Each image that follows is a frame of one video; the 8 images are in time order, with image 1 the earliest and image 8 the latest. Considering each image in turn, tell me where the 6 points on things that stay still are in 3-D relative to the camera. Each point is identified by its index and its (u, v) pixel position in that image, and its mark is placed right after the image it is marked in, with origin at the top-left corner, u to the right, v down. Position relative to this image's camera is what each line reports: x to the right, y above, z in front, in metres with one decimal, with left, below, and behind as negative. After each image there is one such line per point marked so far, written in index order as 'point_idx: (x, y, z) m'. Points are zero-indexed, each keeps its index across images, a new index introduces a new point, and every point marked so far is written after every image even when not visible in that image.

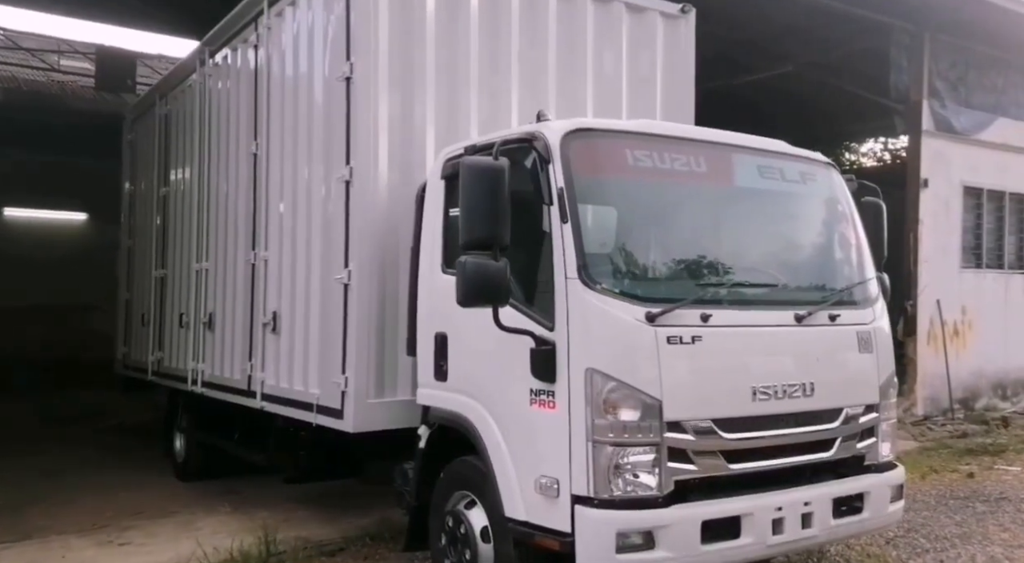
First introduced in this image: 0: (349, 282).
0: (-0.9, 0.0, +4.8) m
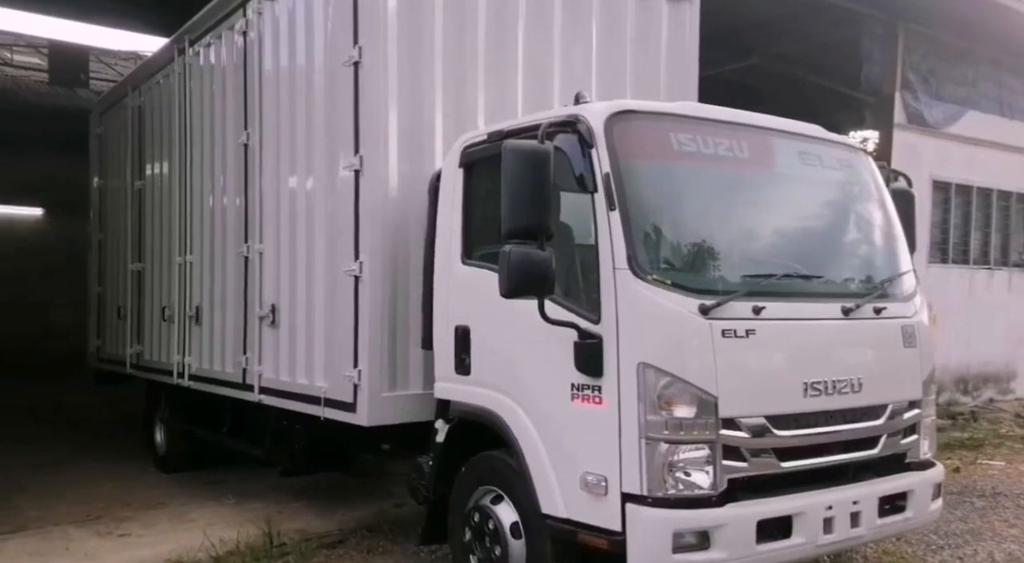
0: (-0.8, 0.0, +4.6) m
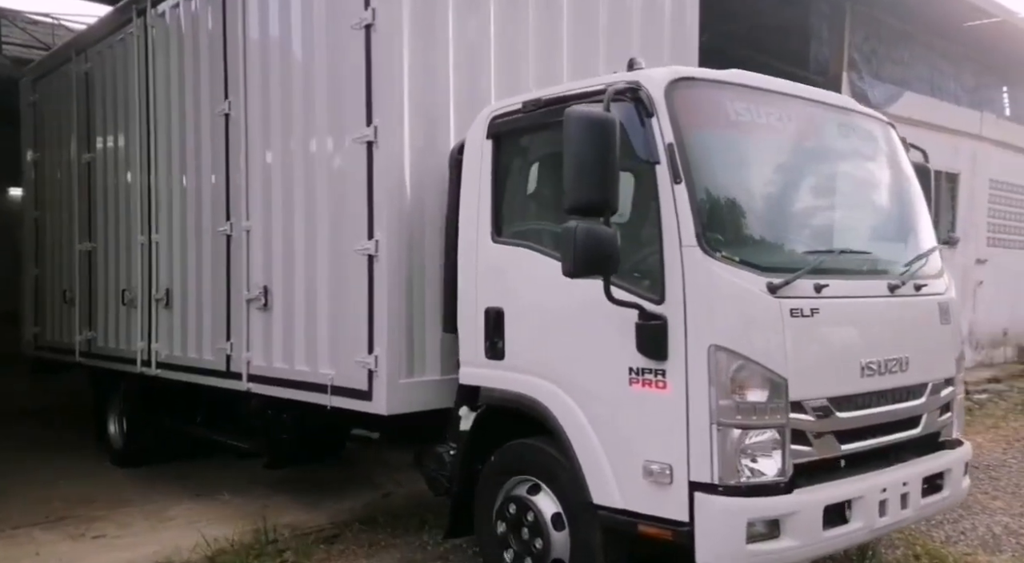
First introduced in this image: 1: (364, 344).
0: (-0.7, +0.1, +4.3) m
1: (-0.7, -0.3, +4.3) m
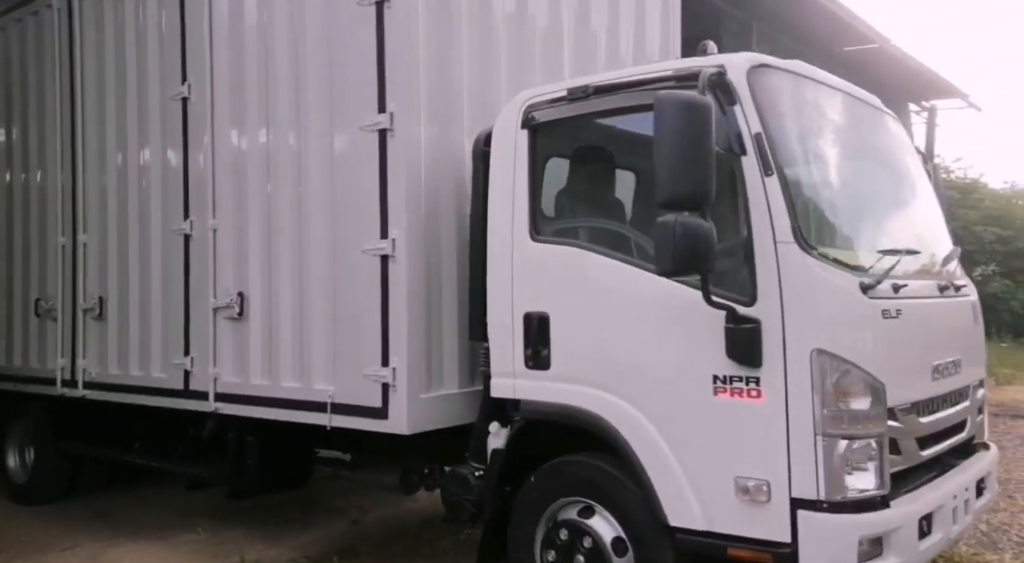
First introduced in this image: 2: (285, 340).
0: (-0.6, +0.1, +3.8) m
1: (-0.6, -0.3, +3.9) m
2: (-1.2, -0.3, +4.3) m
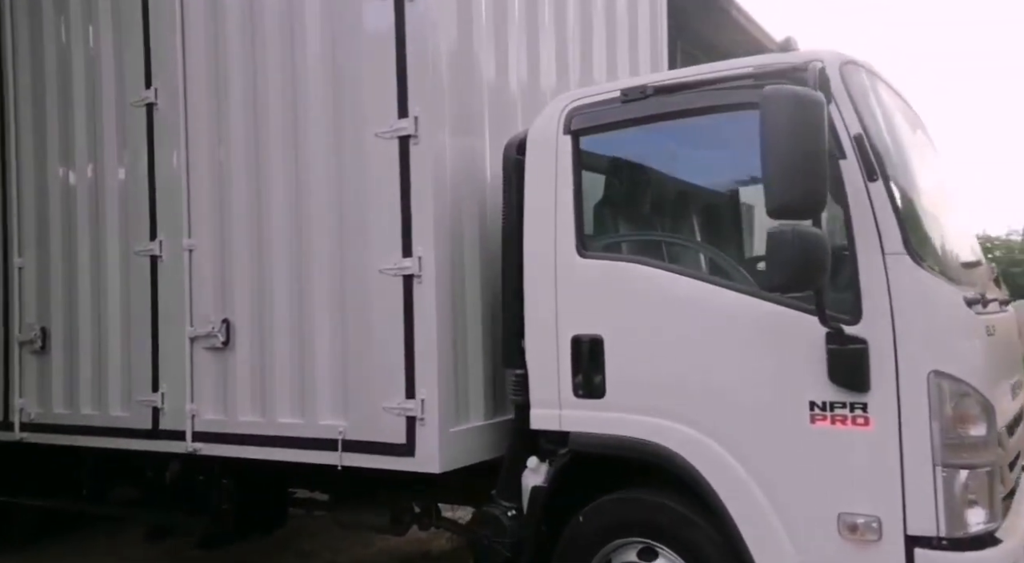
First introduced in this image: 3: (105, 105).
0: (-0.4, 0.0, +3.4) m
1: (-0.5, -0.4, +3.4) m
2: (-1.0, -0.4, +3.8) m
3: (-2.2, +1.0, +4.6) m
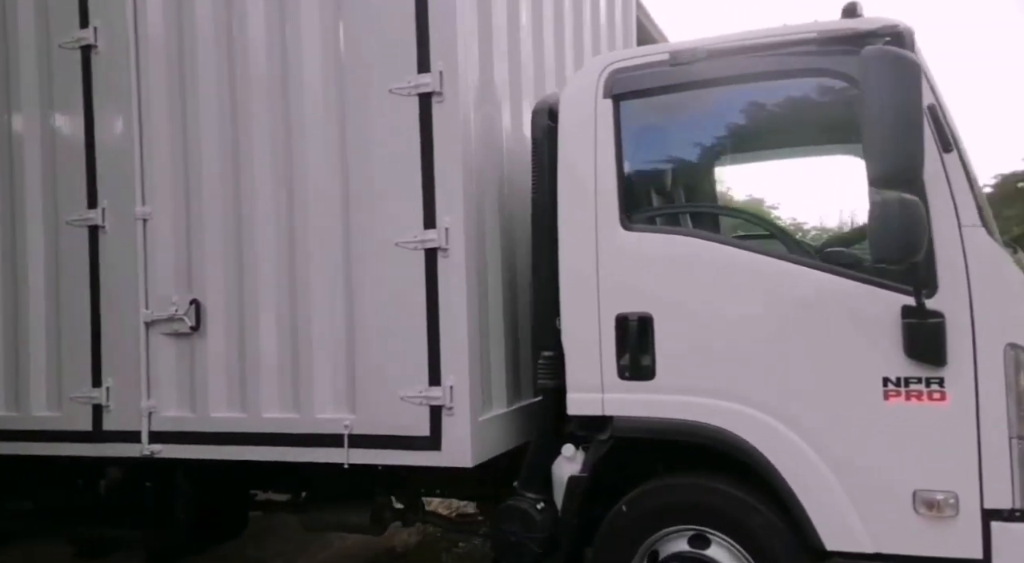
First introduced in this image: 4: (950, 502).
0: (-0.3, +0.1, +3.1) m
1: (-0.3, -0.3, +3.1) m
2: (-1.0, -0.3, +3.4) m
3: (-2.3, +1.1, +3.9) m
4: (+1.4, -0.7, +2.6) m
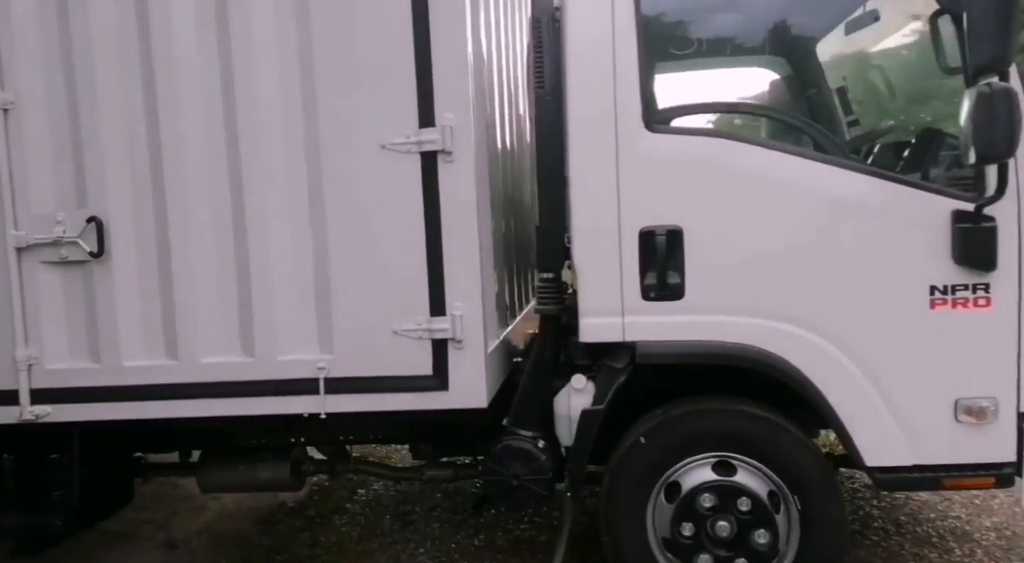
0: (-0.2, +0.4, +2.6) m
1: (-0.3, -0.1, +2.6) m
2: (-1.0, 0.0, +2.7) m
3: (-2.4, +1.4, +2.7) m
4: (+1.5, -0.4, +2.7) m
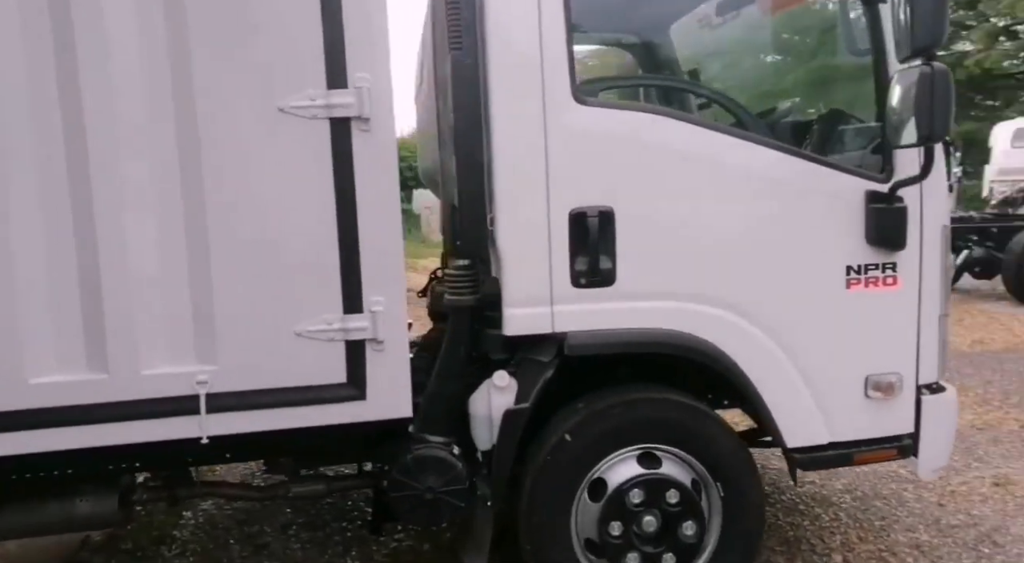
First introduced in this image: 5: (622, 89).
0: (-0.4, +0.4, +2.1) m
1: (-0.5, 0.0, +2.2) m
2: (-1.1, 0.0, +2.0) m
3: (-2.5, +1.3, +1.6) m
4: (+1.2, -0.3, +2.8) m
5: (+0.3, +0.6, +2.5) m
